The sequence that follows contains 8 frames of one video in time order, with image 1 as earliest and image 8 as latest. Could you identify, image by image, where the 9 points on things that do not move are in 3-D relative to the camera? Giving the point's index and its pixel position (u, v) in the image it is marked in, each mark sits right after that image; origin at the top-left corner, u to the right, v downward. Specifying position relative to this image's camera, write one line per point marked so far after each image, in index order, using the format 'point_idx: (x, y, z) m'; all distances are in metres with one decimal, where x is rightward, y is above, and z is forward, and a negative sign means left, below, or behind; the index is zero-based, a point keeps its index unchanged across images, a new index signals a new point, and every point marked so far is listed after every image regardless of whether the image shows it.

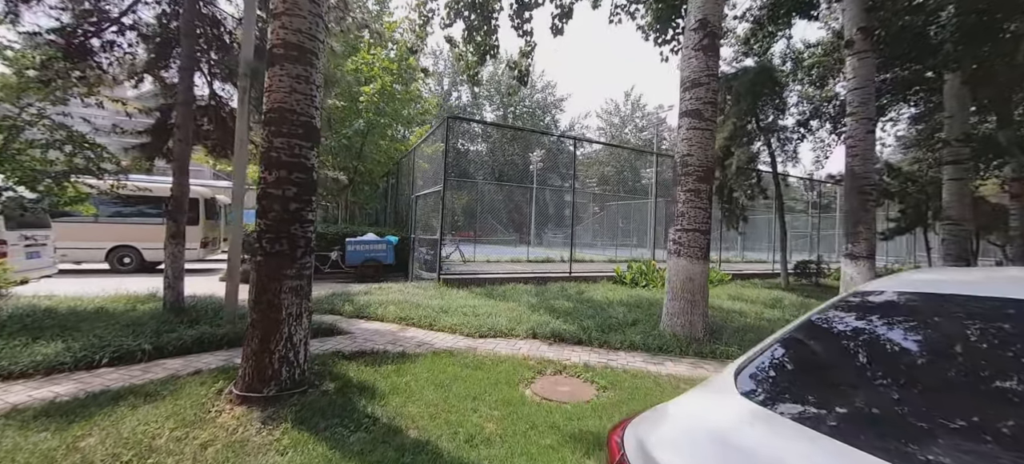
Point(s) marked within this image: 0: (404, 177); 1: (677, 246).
0: (-2.9, +1.4, +10.7) m
1: (+1.9, -0.1, +4.5) m
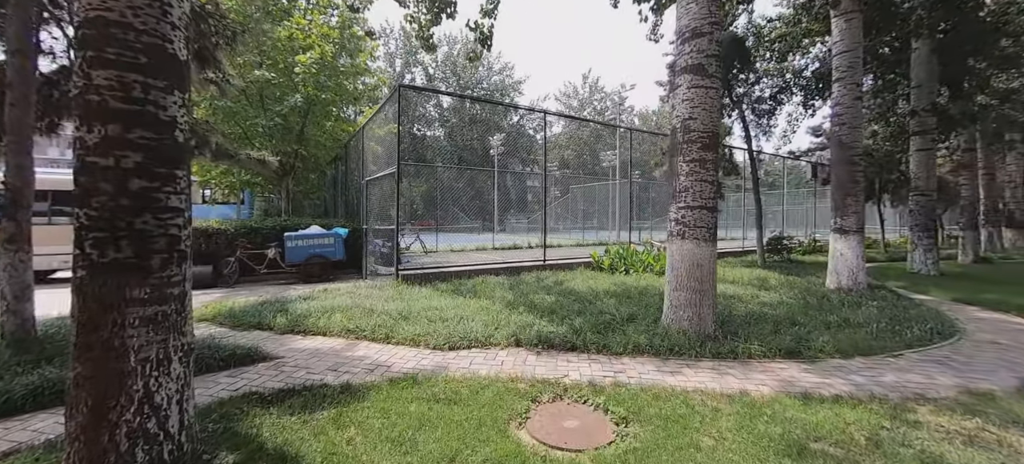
0: (-3.7, +1.7, +9.4) m
1: (+1.6, +0.1, +3.8) m
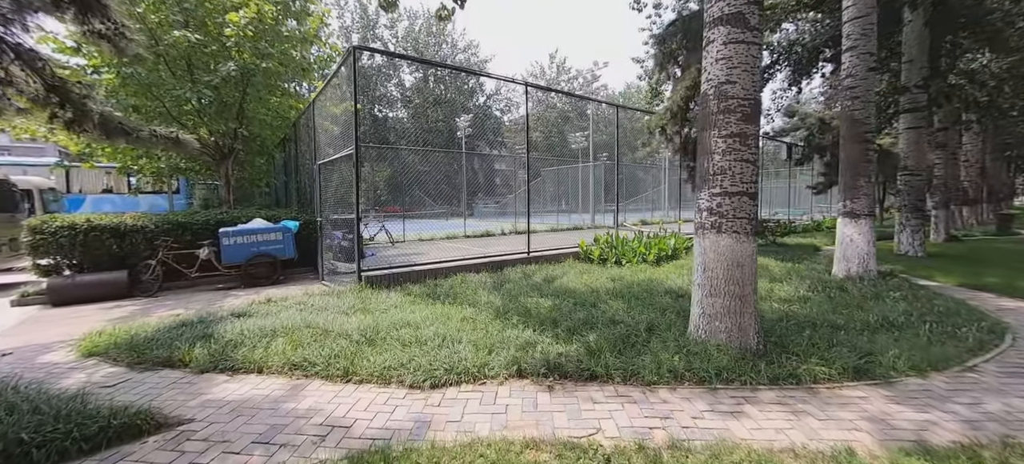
0: (-4.2, +1.8, +8.2) m
1: (+1.6, +0.1, +3.1) m
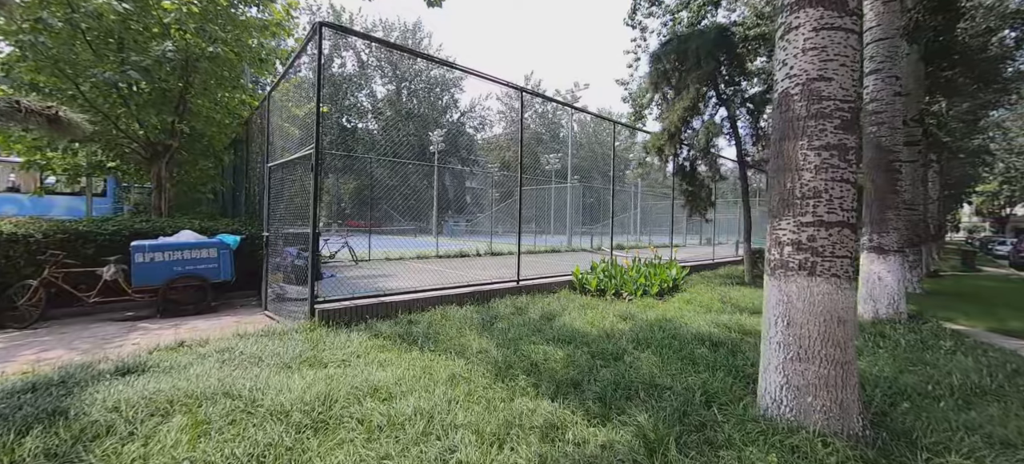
0: (-4.5, +1.6, +7.0) m
1: (+1.7, -0.1, +2.3) m
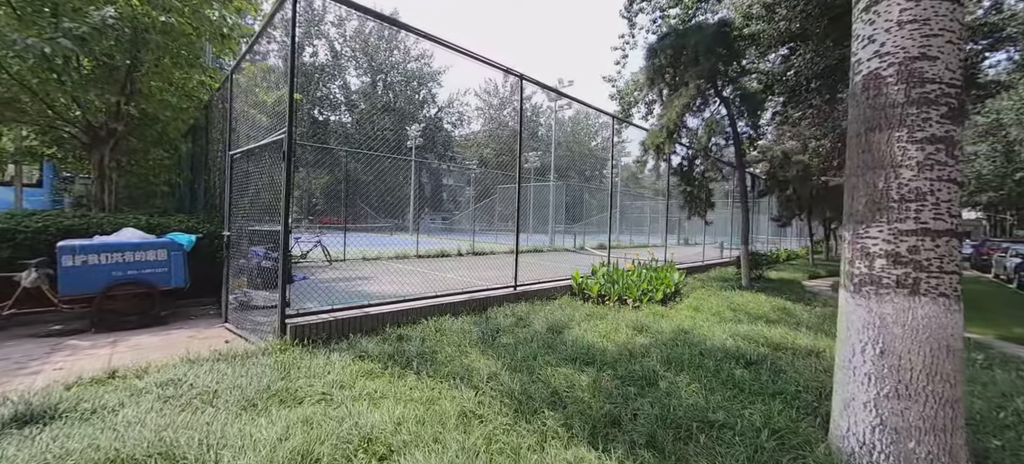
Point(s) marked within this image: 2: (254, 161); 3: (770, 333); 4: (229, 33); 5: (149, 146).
0: (-4.5, +1.6, +6.2) m
1: (+1.9, -0.2, +1.9) m
2: (-2.9, +0.8, +4.6) m
3: (+2.7, -1.1, +4.3) m
4: (-5.0, +3.5, +7.1) m
5: (-6.6, +1.6, +7.2) m
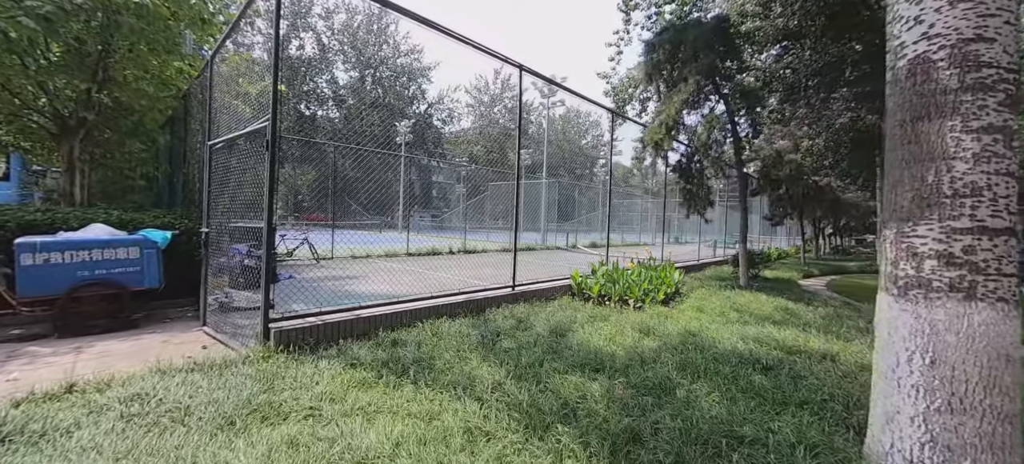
0: (-4.6, +1.6, +5.8) m
1: (+1.9, -0.2, +1.7) m
2: (-2.9, +0.8, +4.2) m
3: (+2.7, -1.1, +4.1) m
4: (-5.1, +3.6, +6.7) m
5: (-6.6, +1.6, +6.8) m
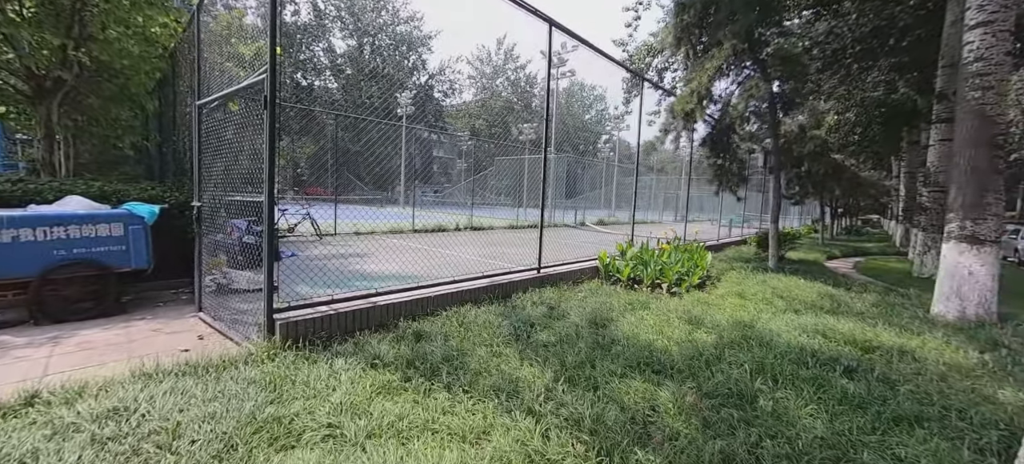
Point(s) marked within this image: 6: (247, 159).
0: (-4.3, +2.0, +5.2) m
1: (+2.2, -0.1, +1.3) m
2: (-2.6, +1.1, +3.7) m
3: (+3.0, -0.9, +3.7) m
4: (-4.7, +4.0, +6.0) m
5: (-6.3, +2.0, +6.2) m
6: (-2.2, +0.6, +3.4) m
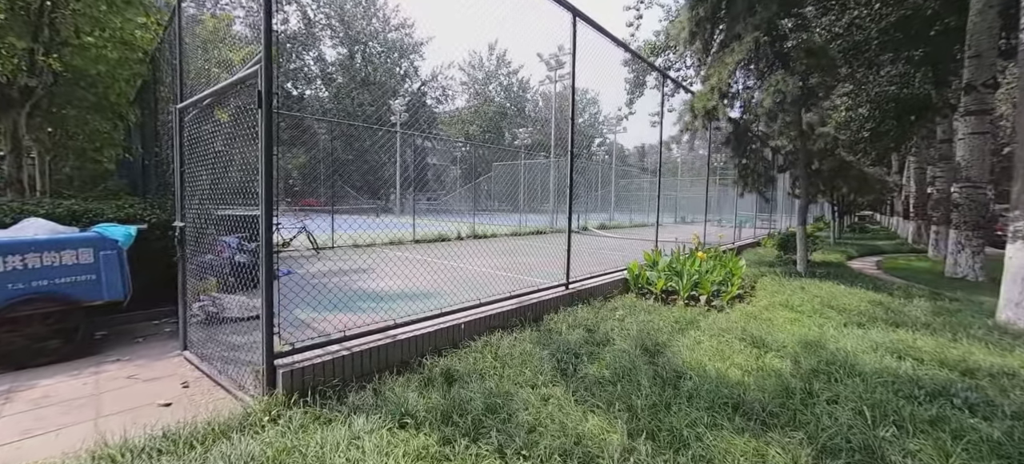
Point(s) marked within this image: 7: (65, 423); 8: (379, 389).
0: (-4.1, +1.7, +4.7) m
1: (+2.5, -0.1, +0.8) m
2: (-2.4, +0.9, +3.2) m
3: (+3.3, -0.9, +3.3) m
4: (-4.6, +3.7, +5.6) m
5: (-6.1, +1.7, +5.7) m
6: (-2.0, +0.5, +2.9) m
7: (-2.3, -1.0, +2.1) m
8: (-0.8, -0.9, +2.3) m
